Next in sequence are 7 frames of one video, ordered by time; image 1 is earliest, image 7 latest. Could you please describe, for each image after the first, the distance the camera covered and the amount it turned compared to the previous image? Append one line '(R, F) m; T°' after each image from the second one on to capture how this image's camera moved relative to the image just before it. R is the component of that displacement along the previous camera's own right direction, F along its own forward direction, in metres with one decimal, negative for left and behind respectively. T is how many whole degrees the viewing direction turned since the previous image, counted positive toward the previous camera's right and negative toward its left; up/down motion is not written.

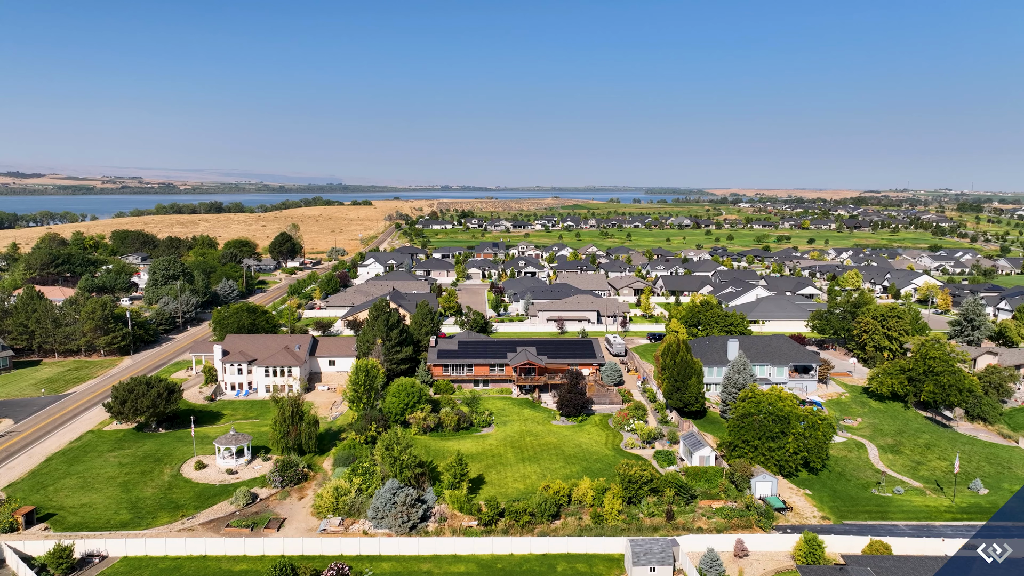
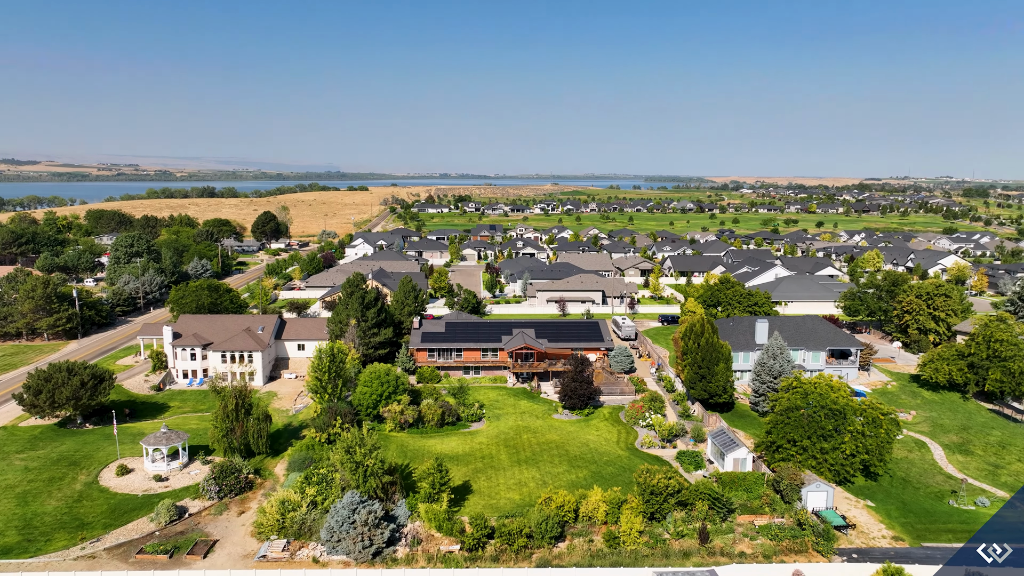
(+0.3, +7.9) m; 0°
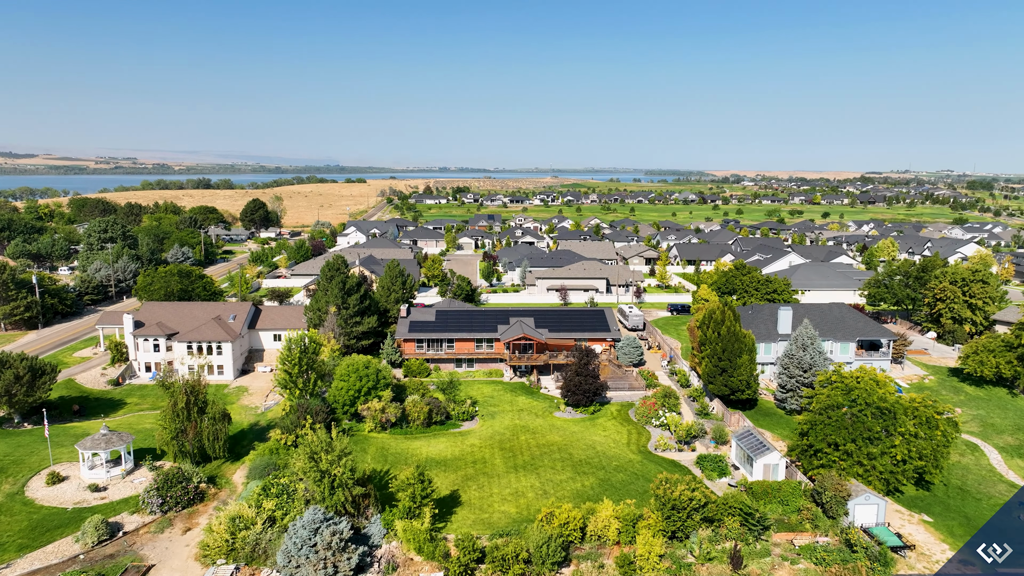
(+0.2, +4.9) m; 0°
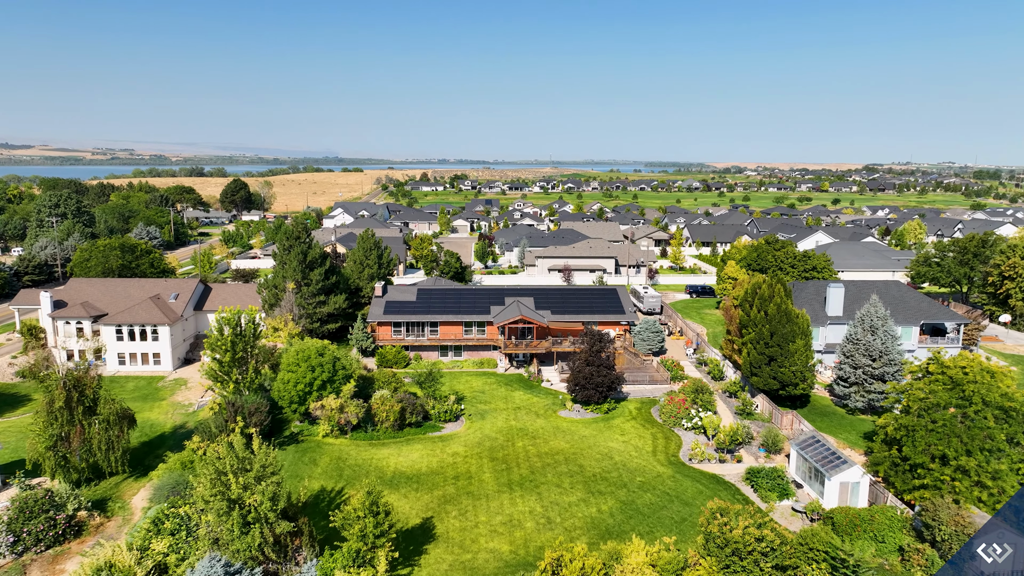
(+0.2, +7.9) m; 0°
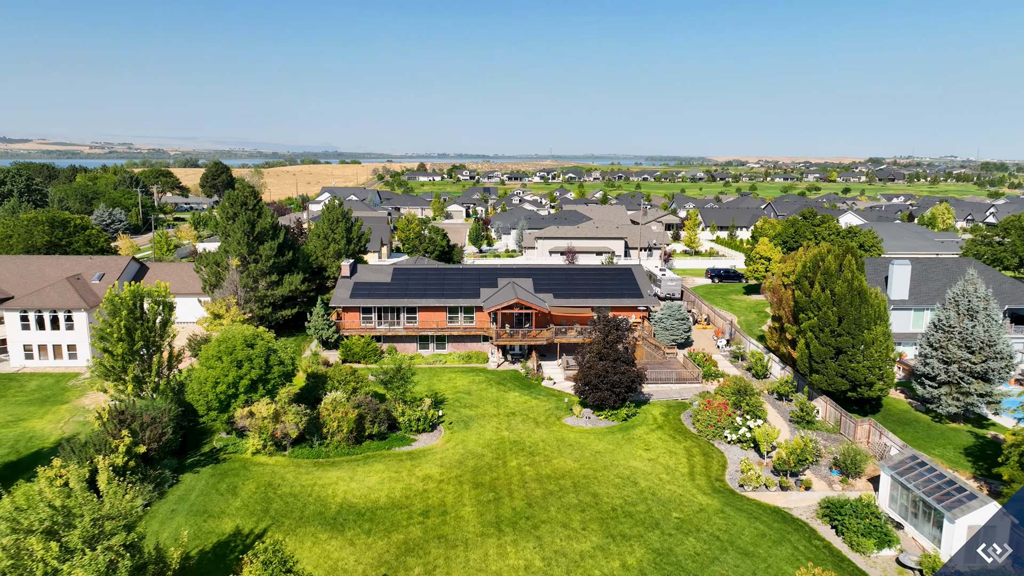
(+0.3, +7.0) m; 0°
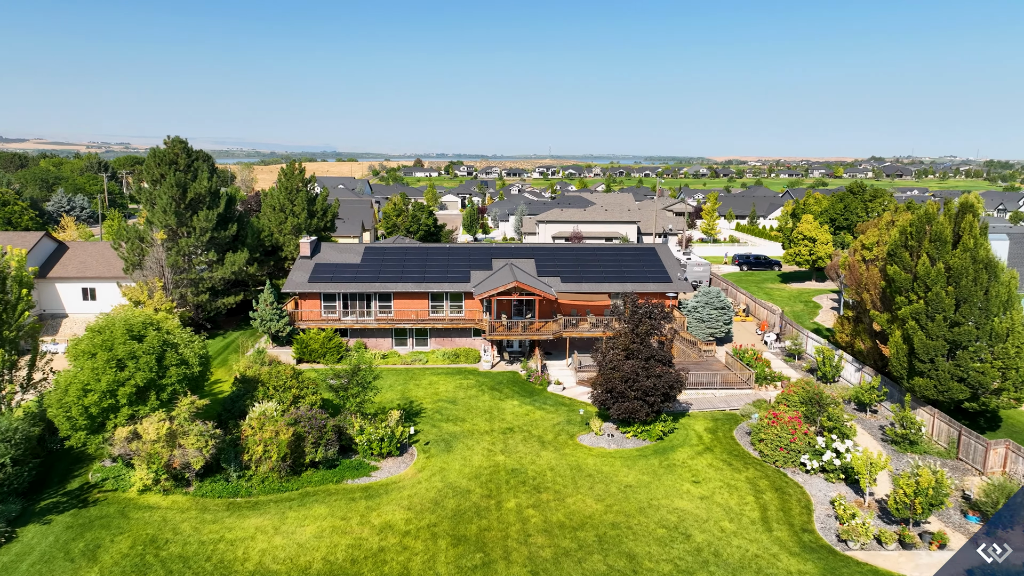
(0.0, +6.4) m; 0°
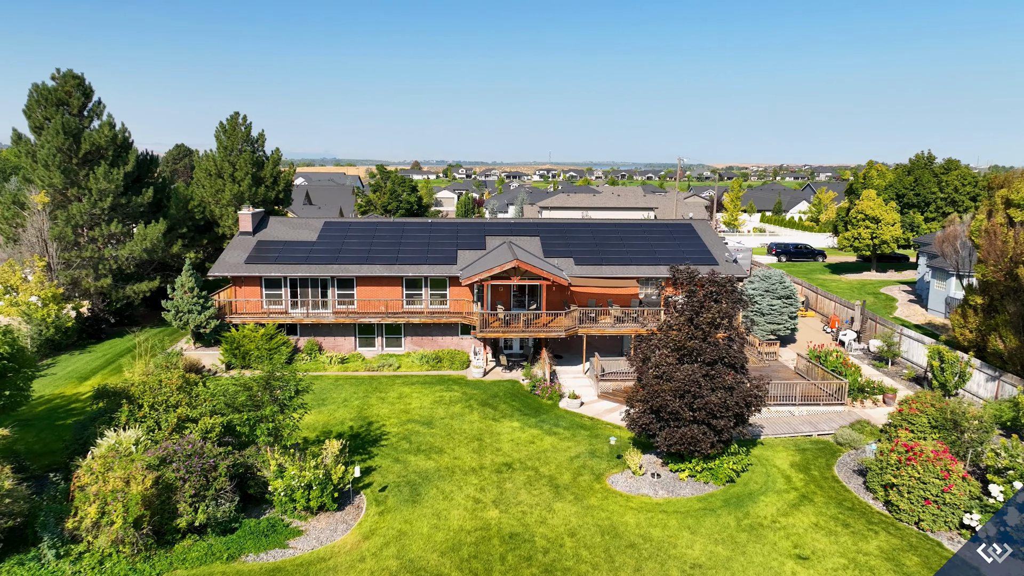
(0.0, +6.2) m; 0°
